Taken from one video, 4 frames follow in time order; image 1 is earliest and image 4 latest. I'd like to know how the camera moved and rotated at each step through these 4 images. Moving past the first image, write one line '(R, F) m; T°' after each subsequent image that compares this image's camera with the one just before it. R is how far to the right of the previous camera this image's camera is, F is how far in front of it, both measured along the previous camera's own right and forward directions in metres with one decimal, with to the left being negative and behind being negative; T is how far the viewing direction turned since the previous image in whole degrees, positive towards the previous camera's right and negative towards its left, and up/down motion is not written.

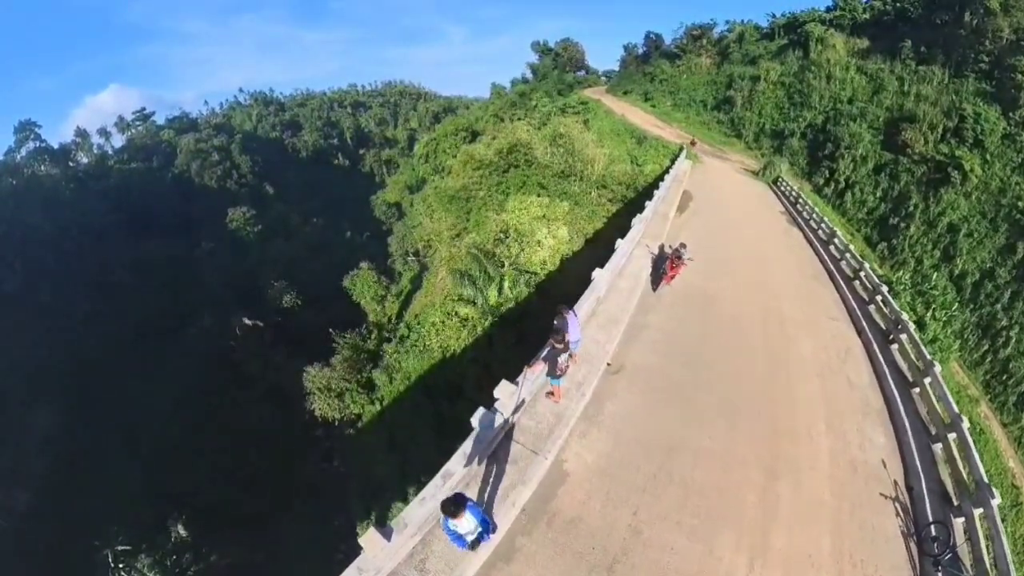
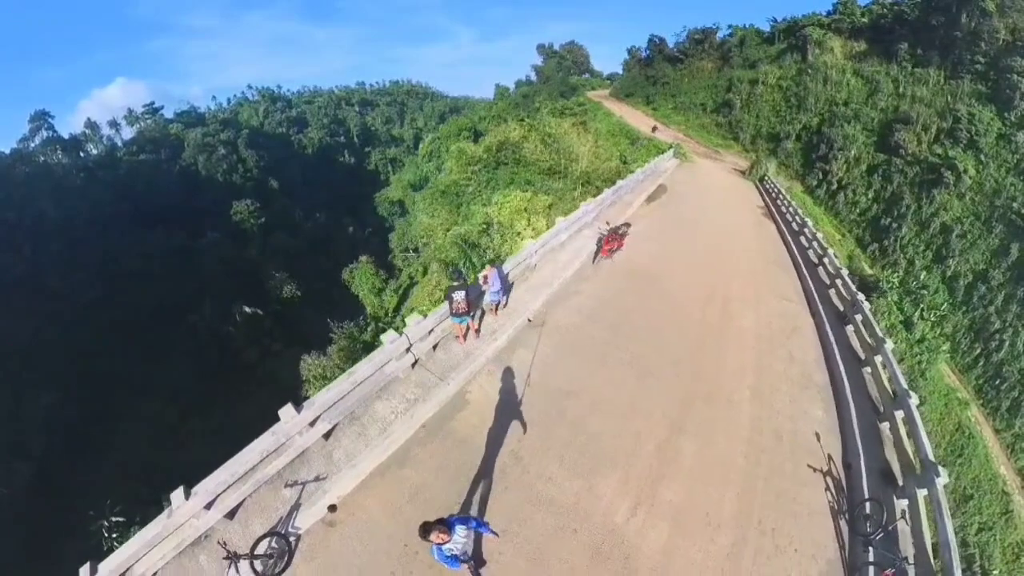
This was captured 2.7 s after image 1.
(+1.0, -0.5) m; -1°
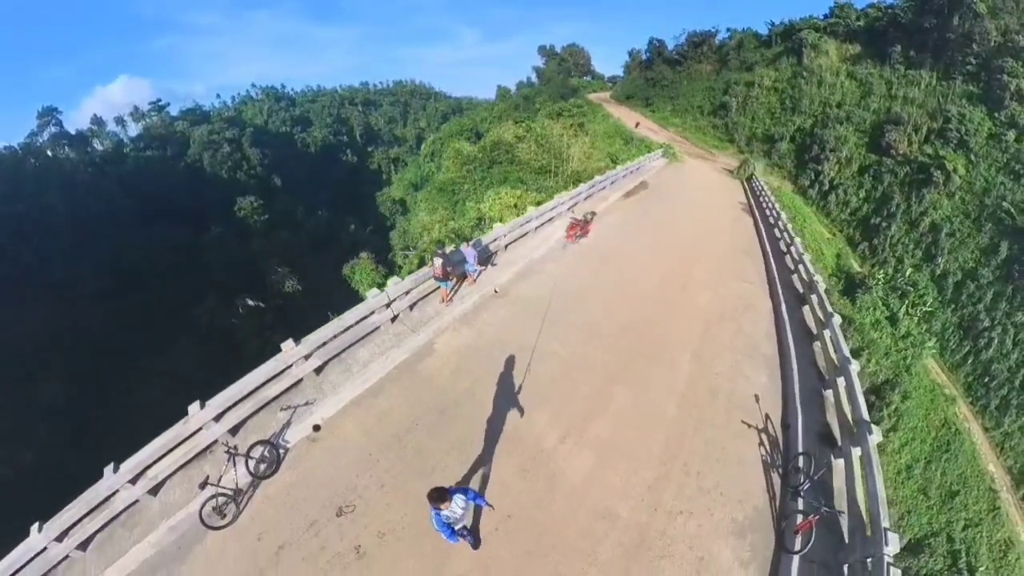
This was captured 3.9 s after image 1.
(+0.5, -0.6) m; -1°
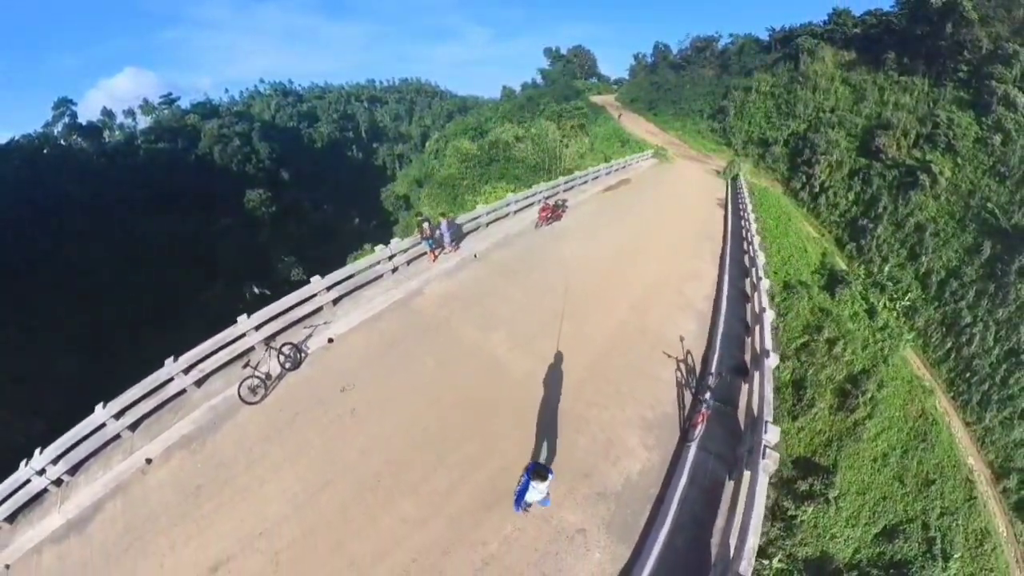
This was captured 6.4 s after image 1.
(+0.4, -1.1) m; 0°
